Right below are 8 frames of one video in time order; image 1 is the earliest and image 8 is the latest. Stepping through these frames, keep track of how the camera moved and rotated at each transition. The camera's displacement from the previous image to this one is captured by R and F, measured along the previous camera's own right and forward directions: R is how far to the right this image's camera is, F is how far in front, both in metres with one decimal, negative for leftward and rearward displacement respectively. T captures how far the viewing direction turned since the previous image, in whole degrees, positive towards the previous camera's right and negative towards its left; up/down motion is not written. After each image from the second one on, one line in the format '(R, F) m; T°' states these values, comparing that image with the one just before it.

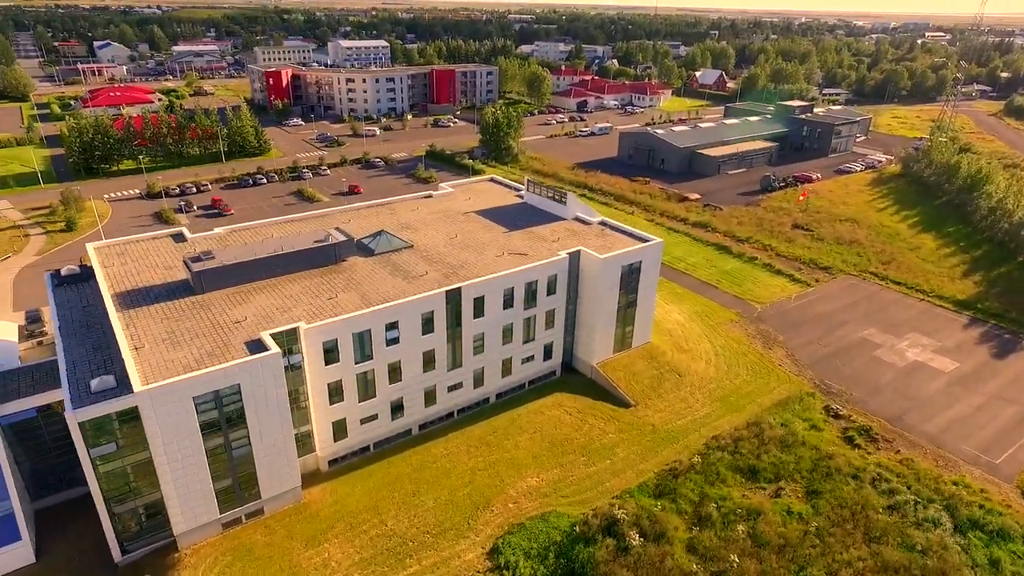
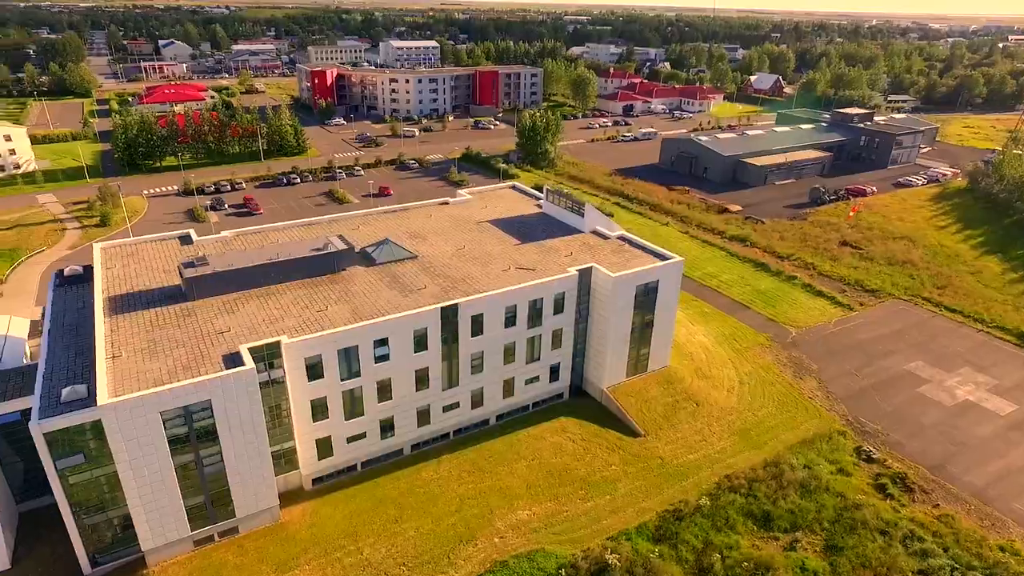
(+2.2, +1.8) m; -4°
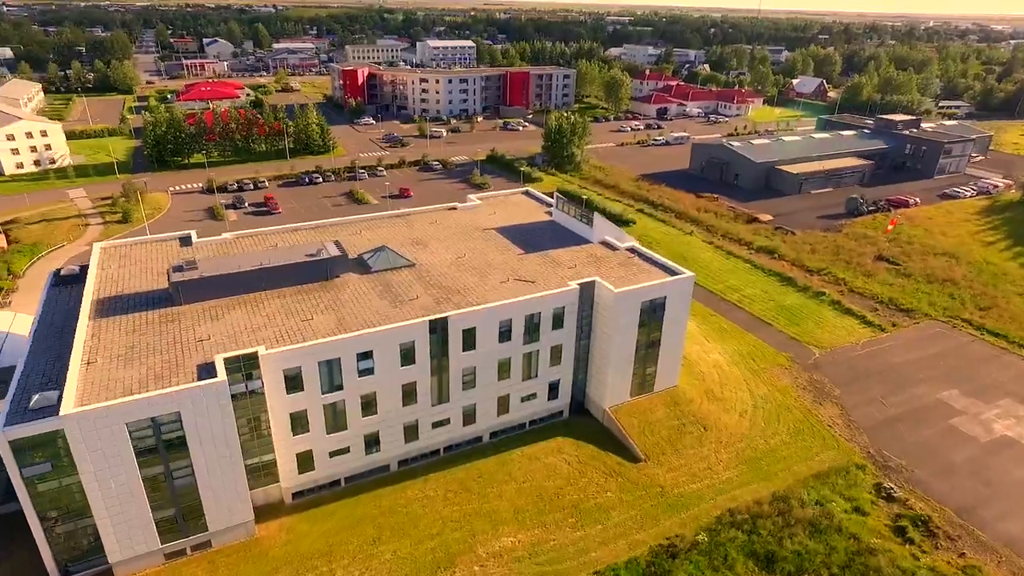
(+1.8, +1.4) m; -3°
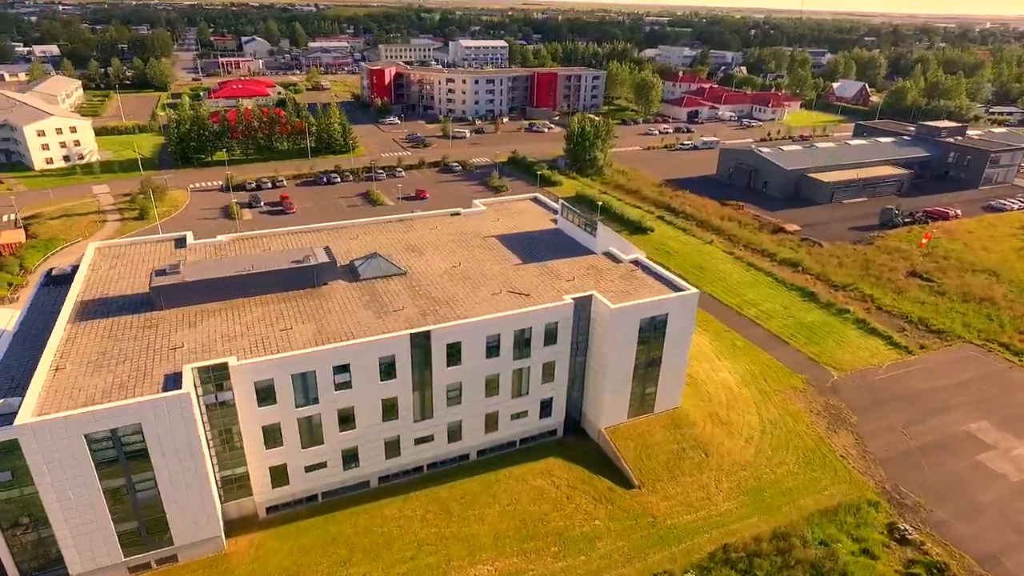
(+1.9, +1.3) m; -3°
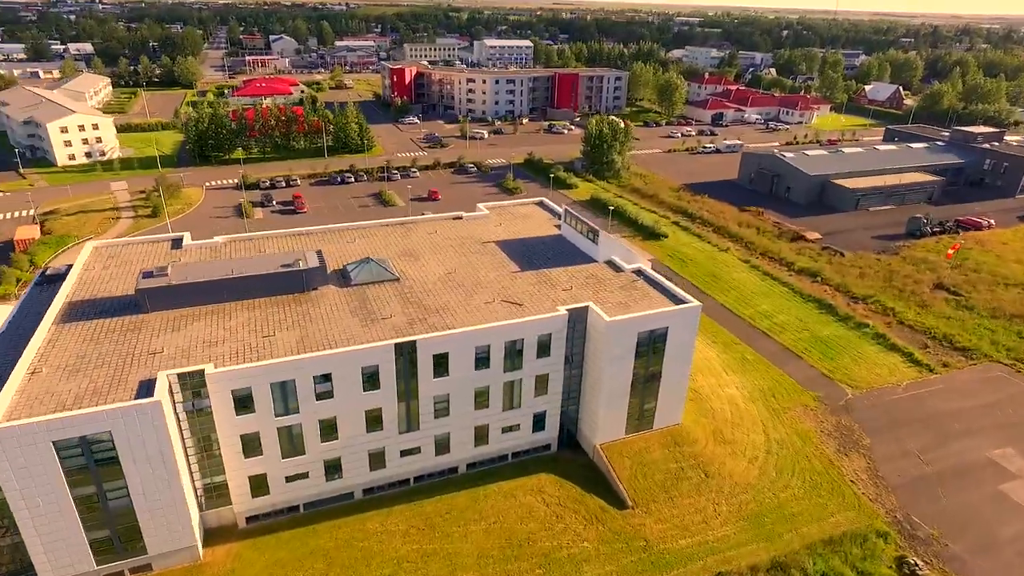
(+1.4, +1.0) m; -2°
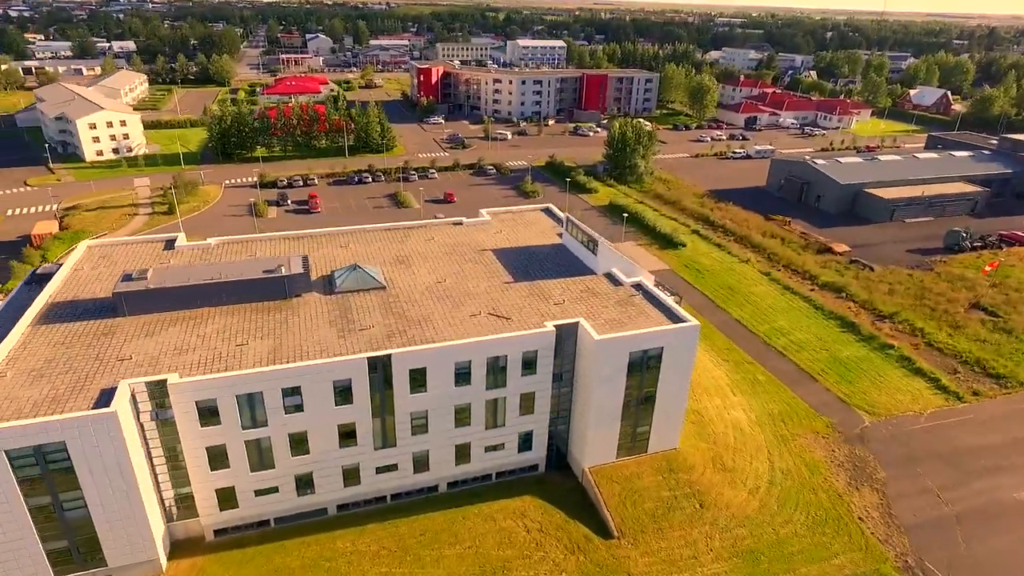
(+2.0, +1.3) m; -3°
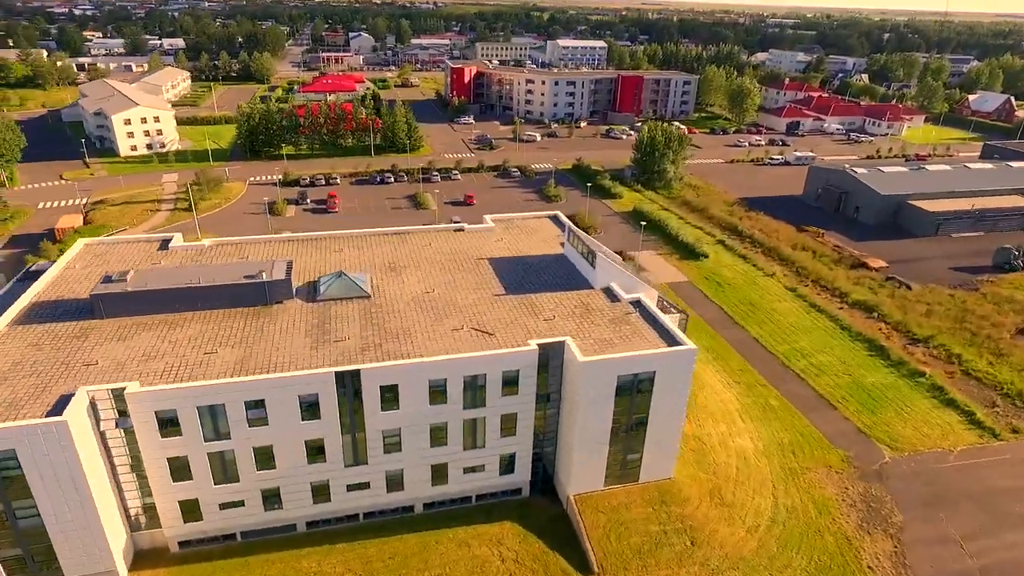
(+2.3, +1.5) m; -4°
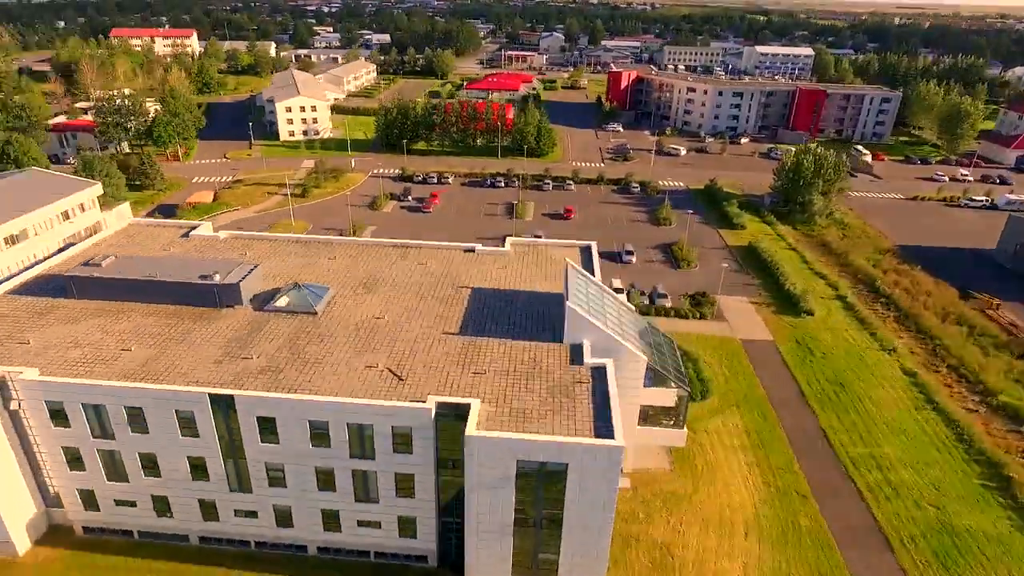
(+9.1, +5.2) m; -17°
